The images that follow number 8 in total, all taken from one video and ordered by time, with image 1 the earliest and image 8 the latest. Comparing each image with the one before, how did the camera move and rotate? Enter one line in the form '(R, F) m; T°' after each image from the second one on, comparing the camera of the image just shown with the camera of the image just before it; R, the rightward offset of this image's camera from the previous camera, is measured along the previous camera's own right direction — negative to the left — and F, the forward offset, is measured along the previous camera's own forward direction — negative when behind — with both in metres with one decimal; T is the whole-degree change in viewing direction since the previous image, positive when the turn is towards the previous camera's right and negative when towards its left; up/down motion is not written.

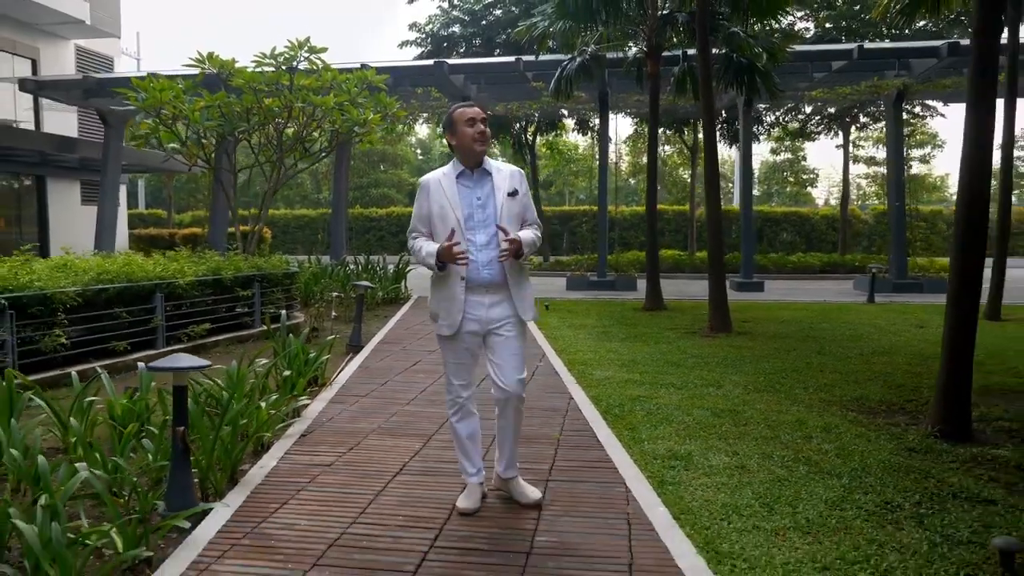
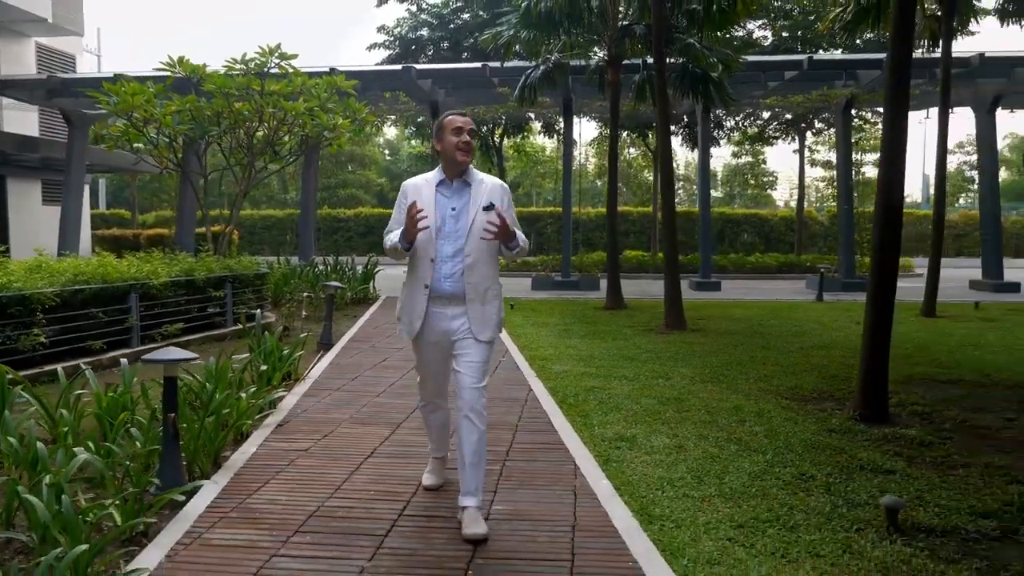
(0.0, -0.5) m; +2°
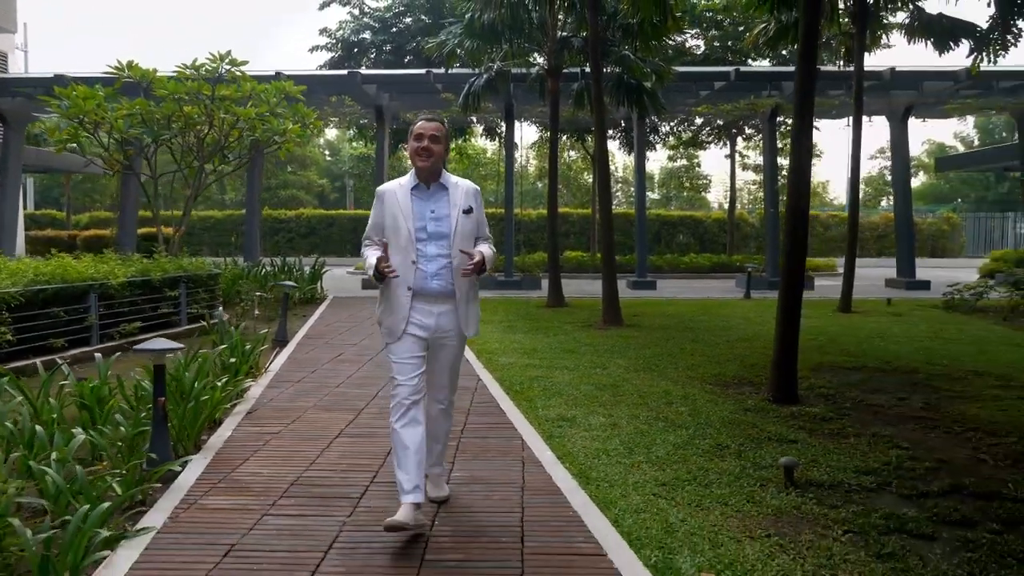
(-0.1, -0.6) m; +4°
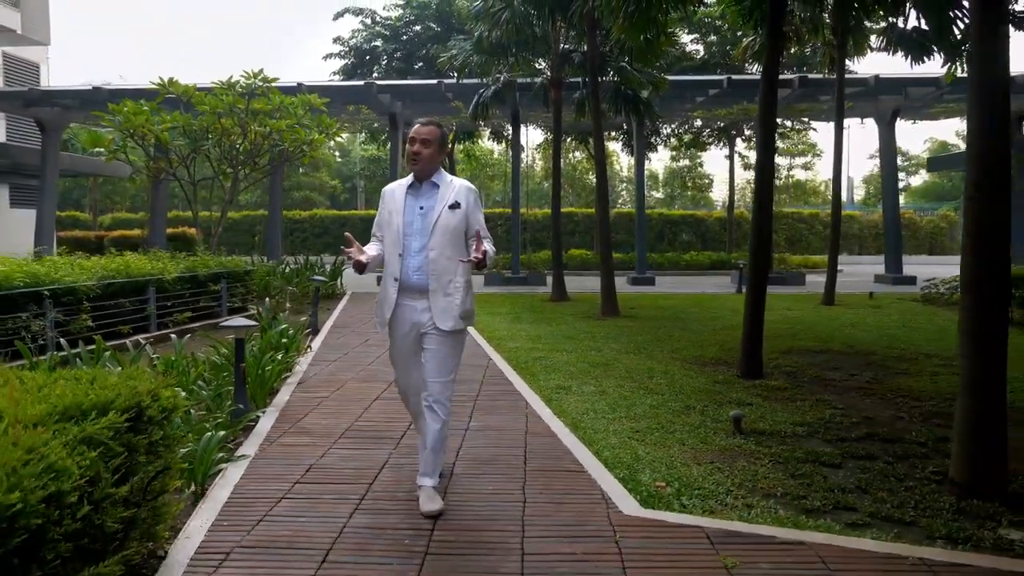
(0.0, -1.2) m; -1°
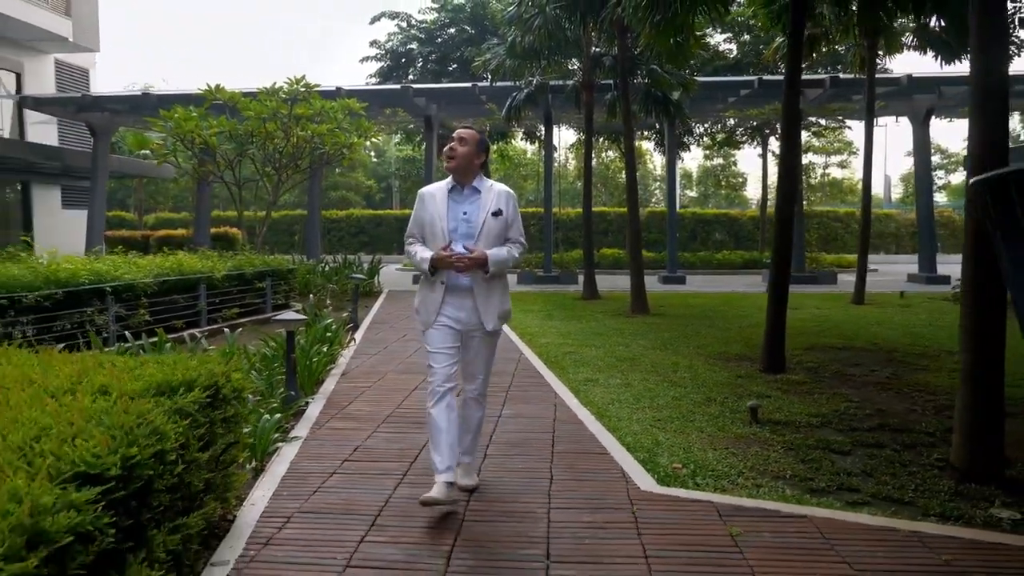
(0.0, -0.4) m; -2°
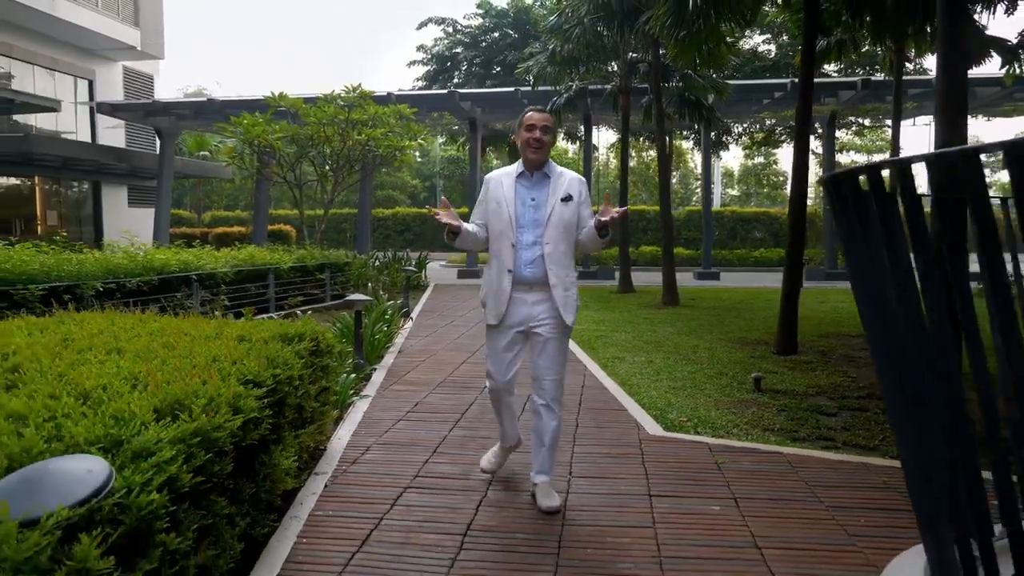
(+0.1, -1.0) m; -3°
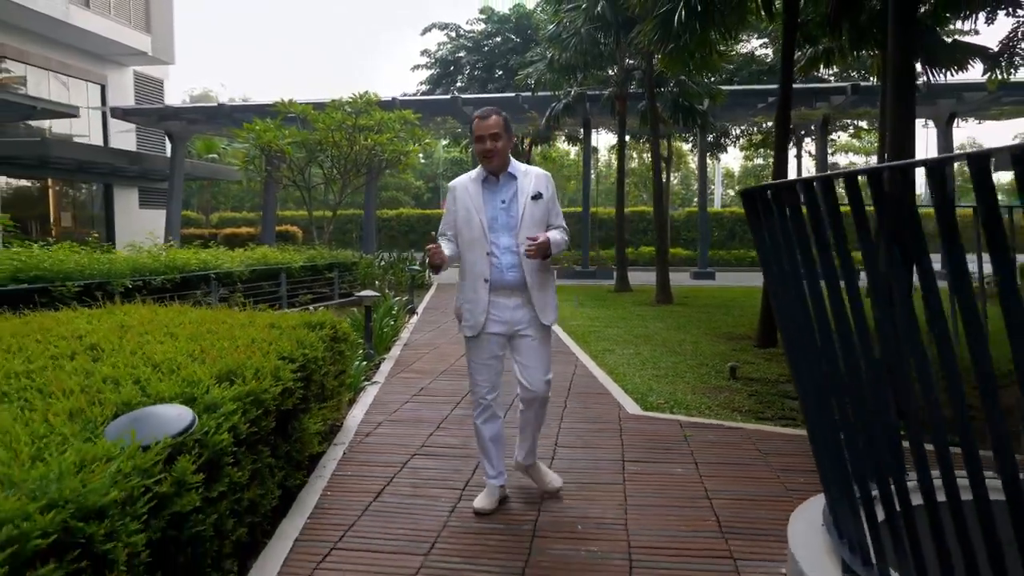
(+0.1, -0.7) m; 0°
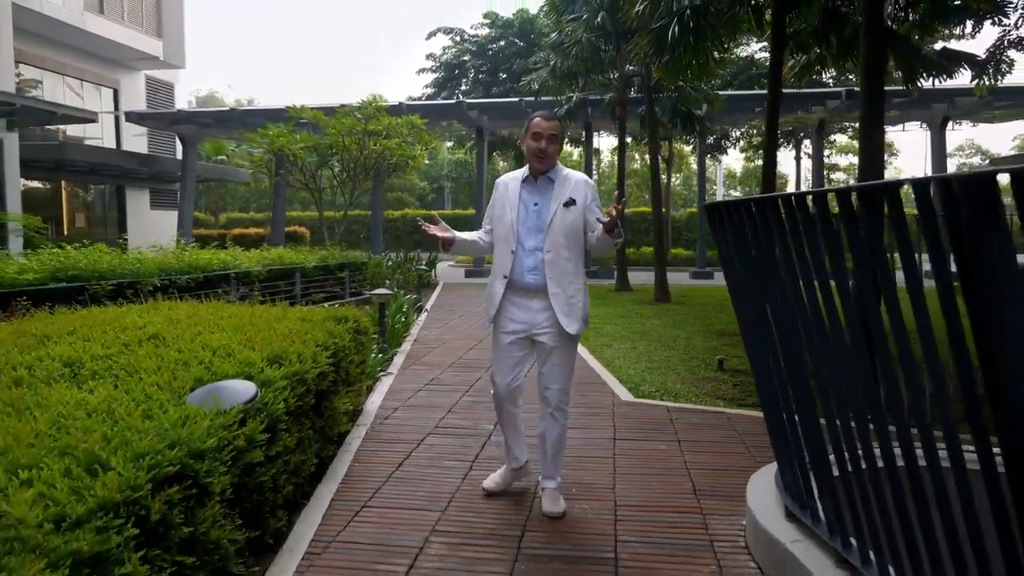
(0.0, -0.6) m; 0°
